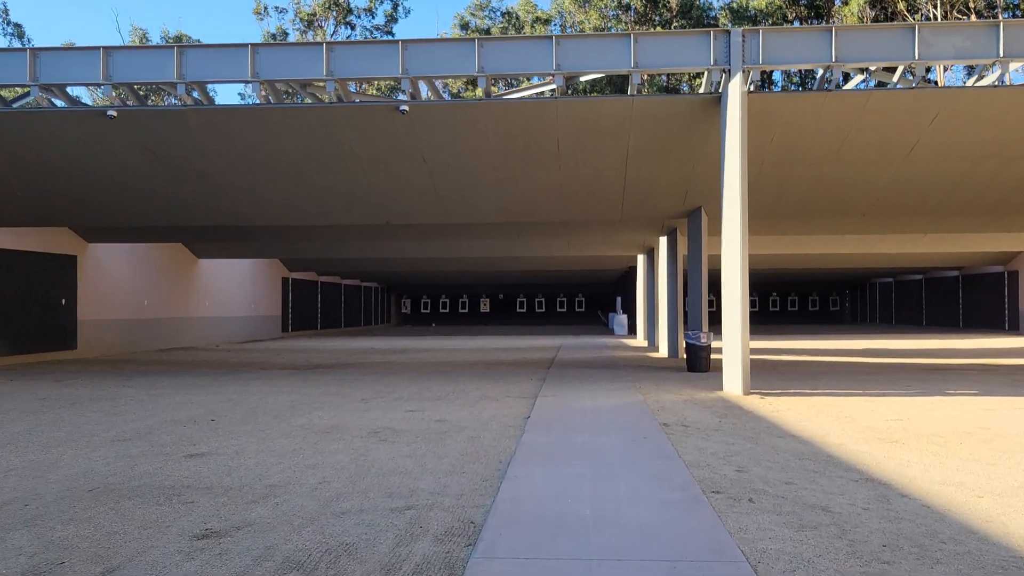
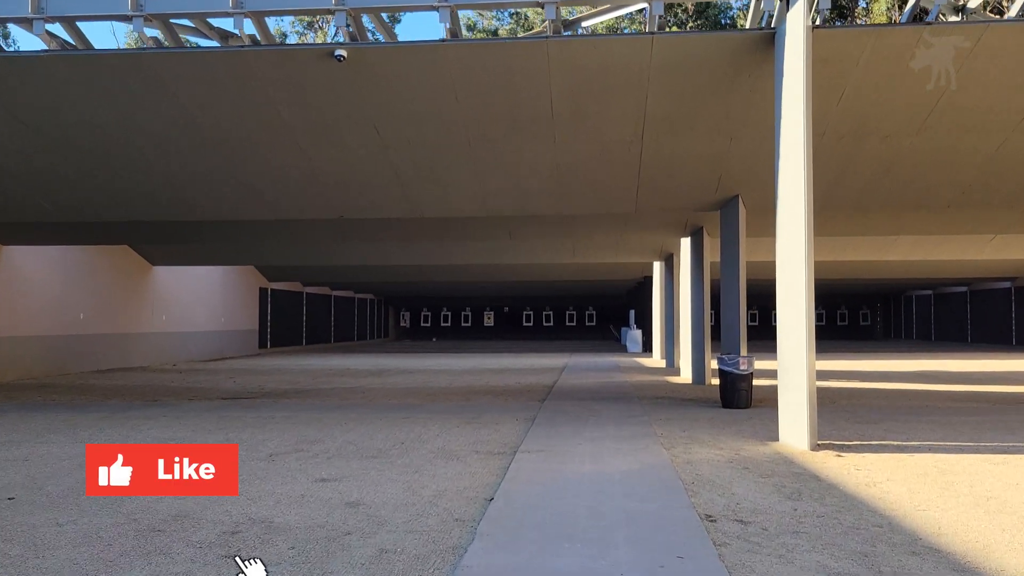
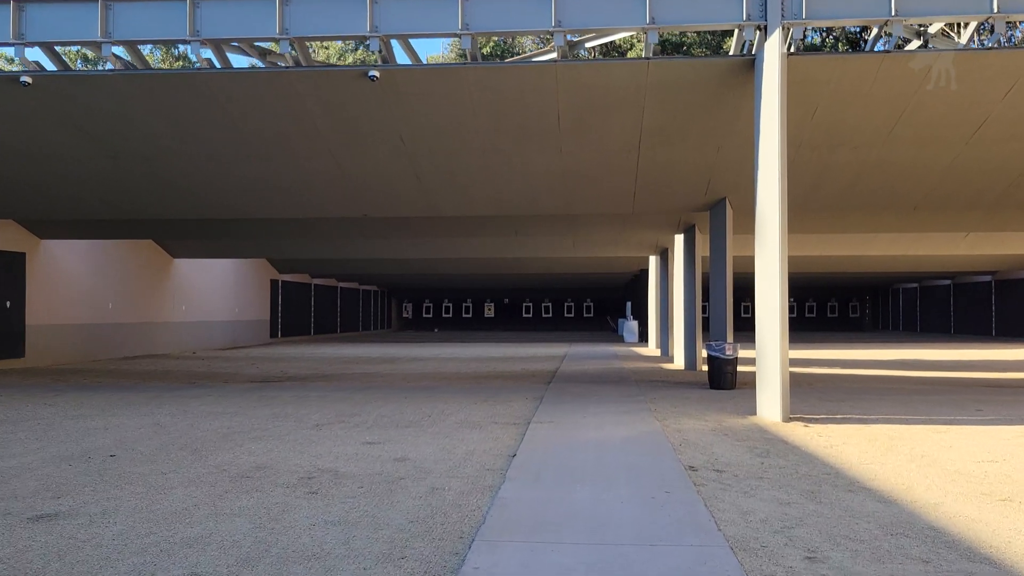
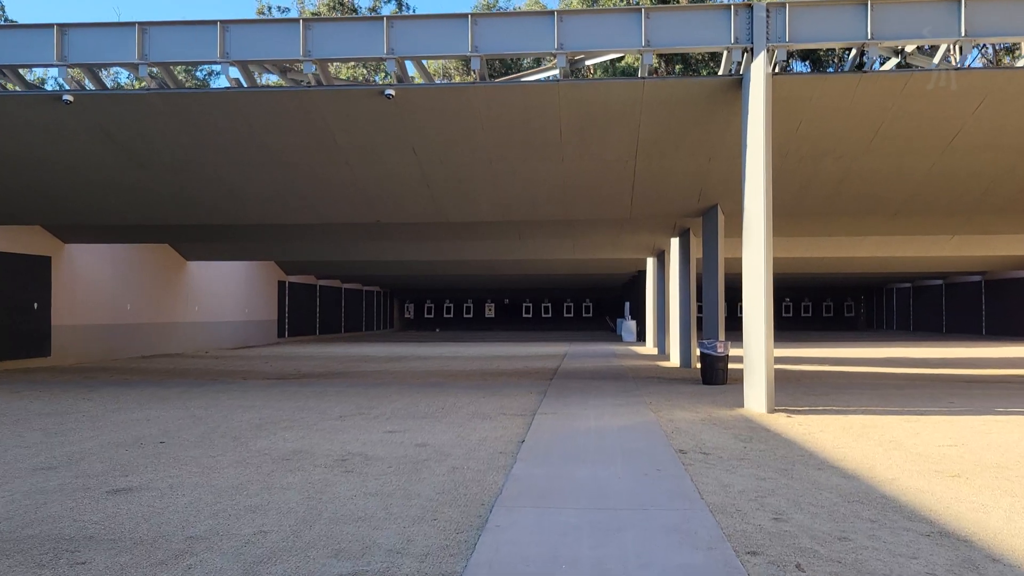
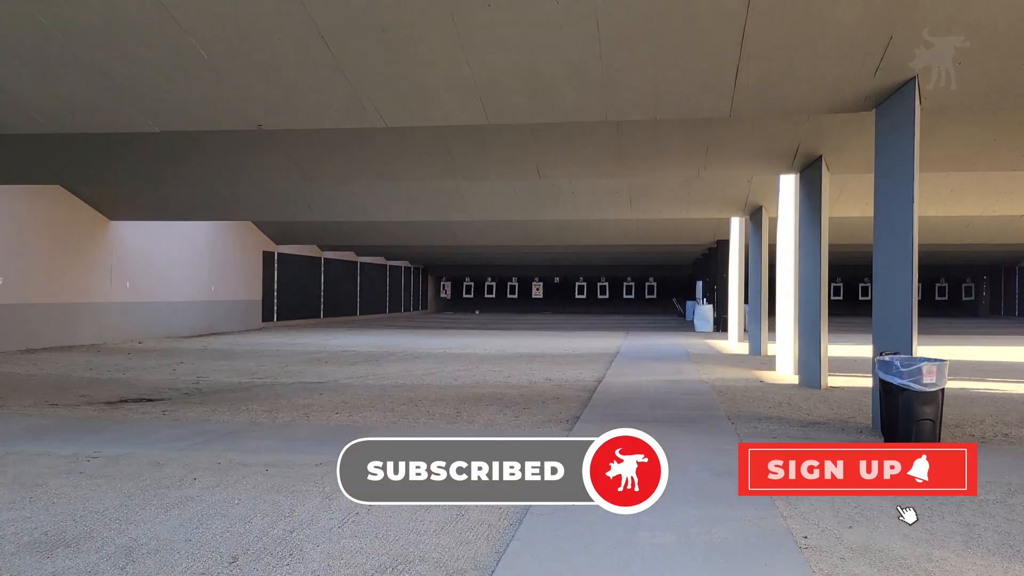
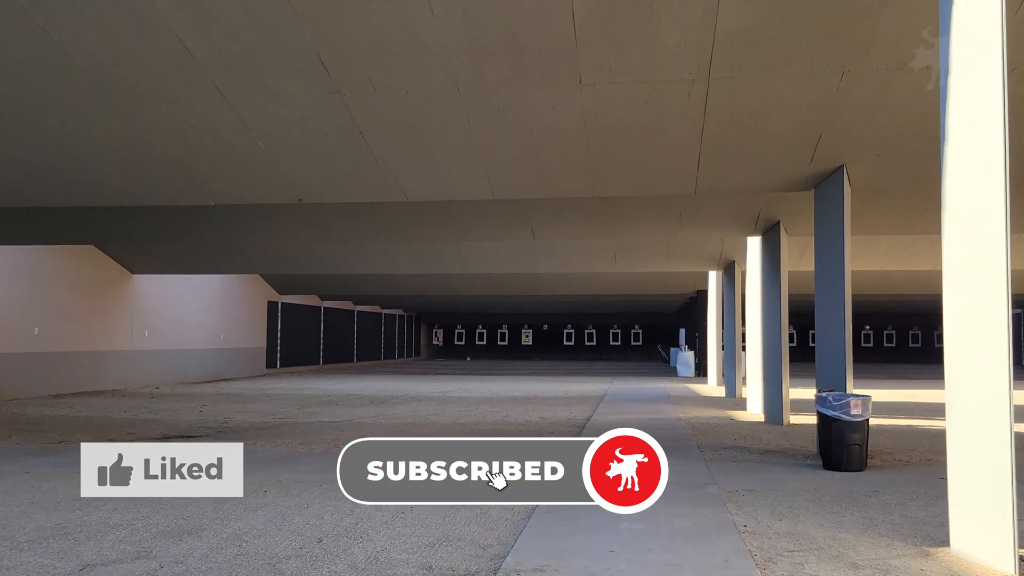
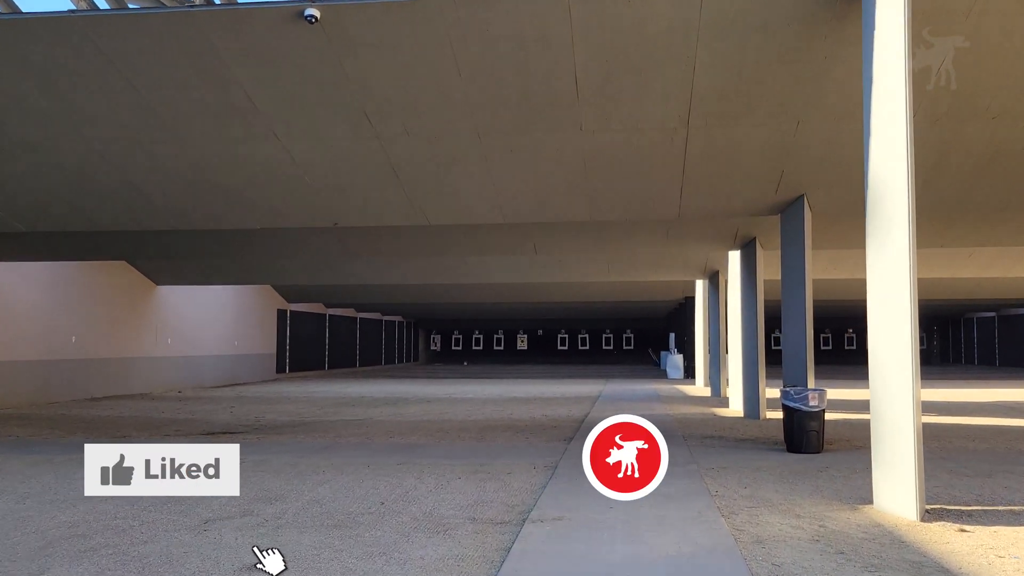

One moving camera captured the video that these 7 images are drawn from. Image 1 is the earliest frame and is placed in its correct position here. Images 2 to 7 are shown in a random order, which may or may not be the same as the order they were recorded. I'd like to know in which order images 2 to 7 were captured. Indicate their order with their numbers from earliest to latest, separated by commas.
4, 3, 2, 7, 6, 5
